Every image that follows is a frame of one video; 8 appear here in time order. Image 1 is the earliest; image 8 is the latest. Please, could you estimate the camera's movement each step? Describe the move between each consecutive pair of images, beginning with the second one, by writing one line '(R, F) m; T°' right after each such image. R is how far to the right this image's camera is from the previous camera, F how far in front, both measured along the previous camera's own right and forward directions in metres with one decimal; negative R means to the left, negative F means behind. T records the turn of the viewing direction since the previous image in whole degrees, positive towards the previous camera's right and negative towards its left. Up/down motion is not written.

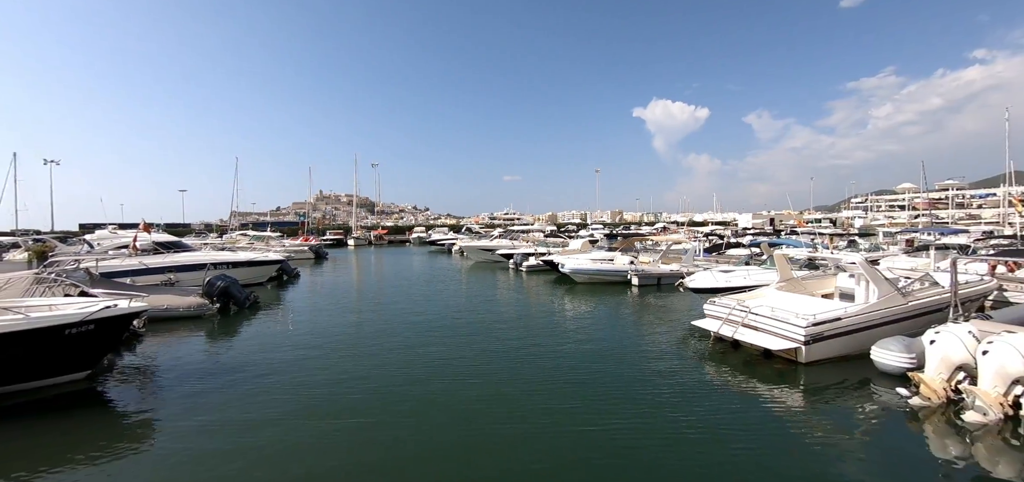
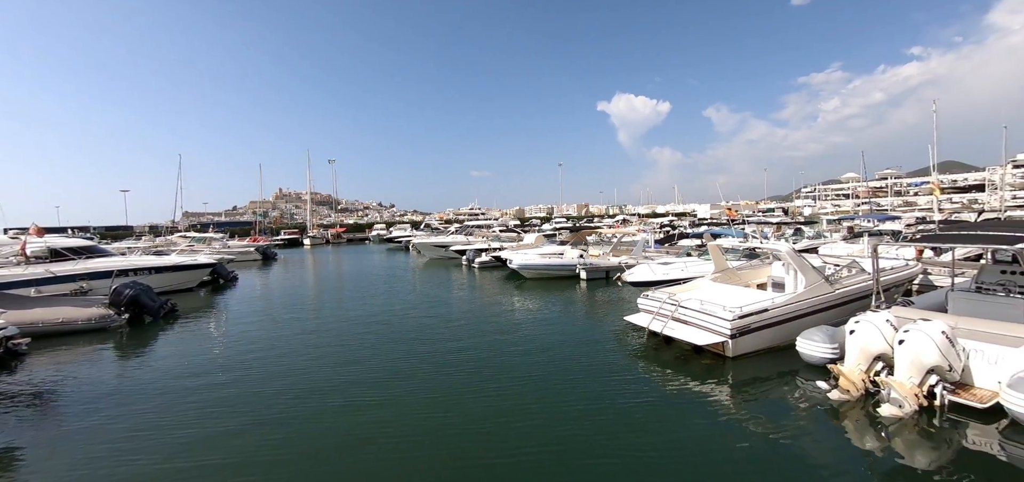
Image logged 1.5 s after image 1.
(+1.1, +0.7) m; +4°
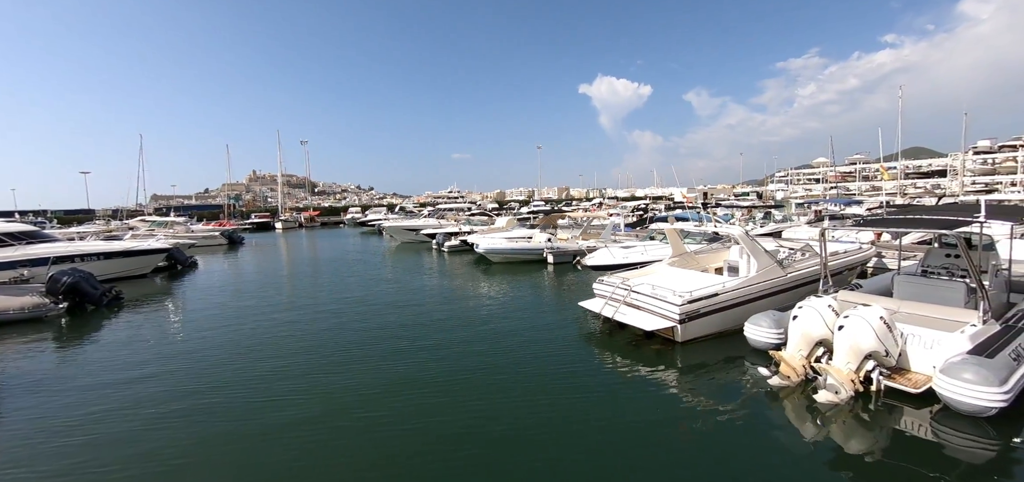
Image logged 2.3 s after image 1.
(+0.7, +0.4) m; +2°
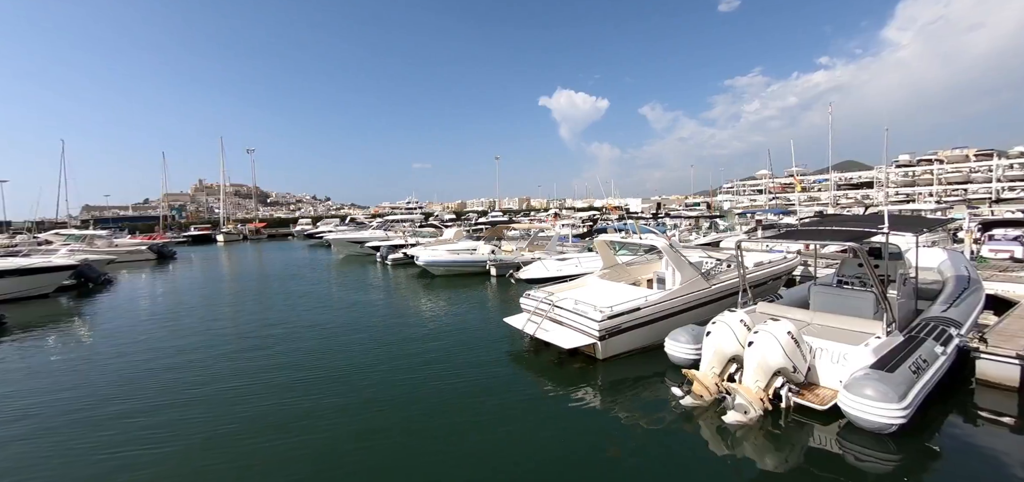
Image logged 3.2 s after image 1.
(+0.9, +0.5) m; +5°
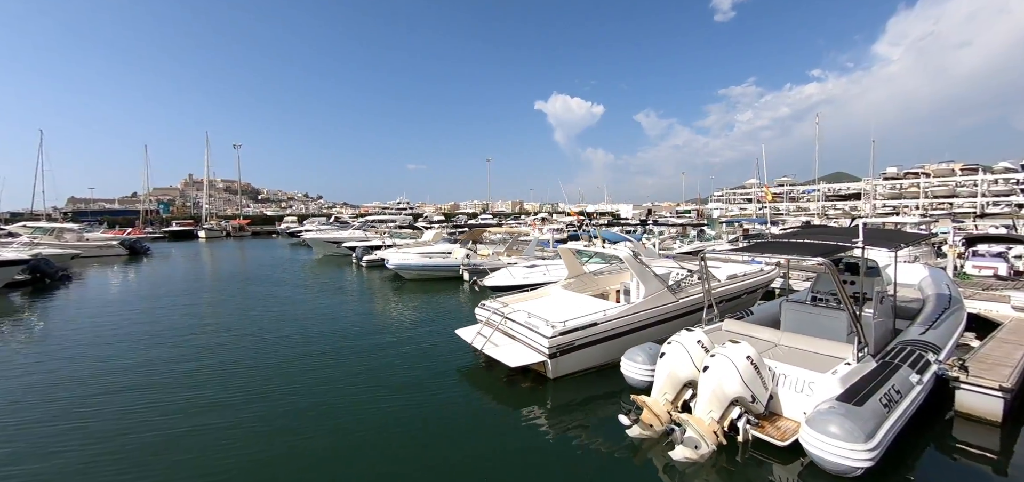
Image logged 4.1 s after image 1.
(+0.8, +0.6) m; +1°
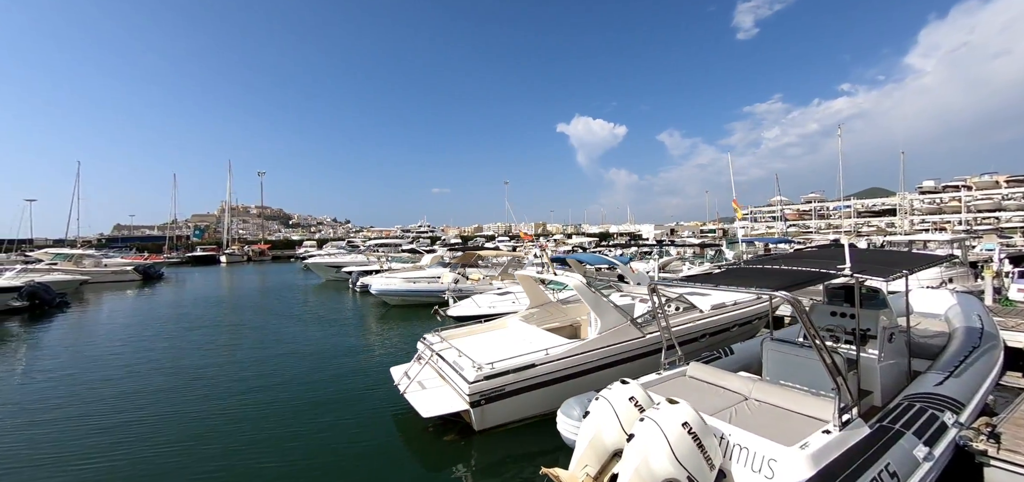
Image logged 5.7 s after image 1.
(+1.5, +1.0) m; -3°
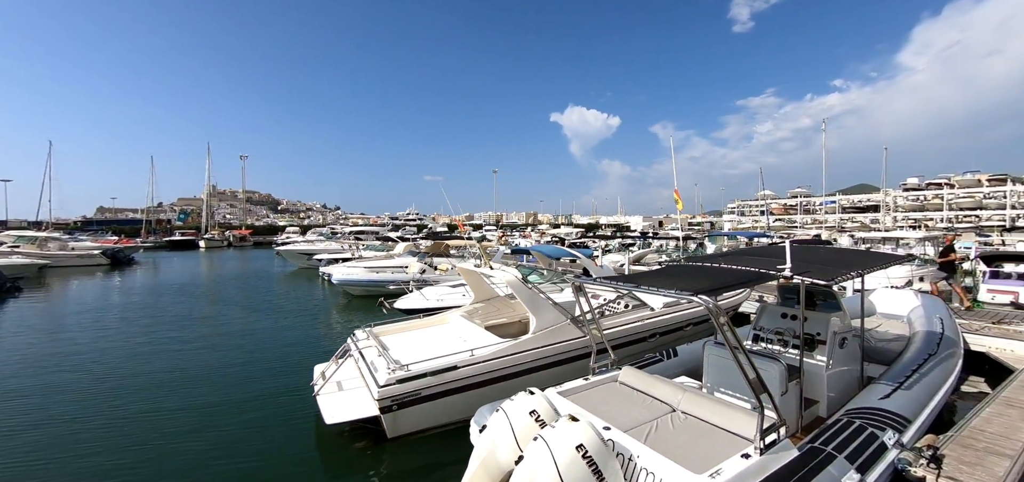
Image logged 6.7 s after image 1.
(+0.9, +0.6) m; +1°
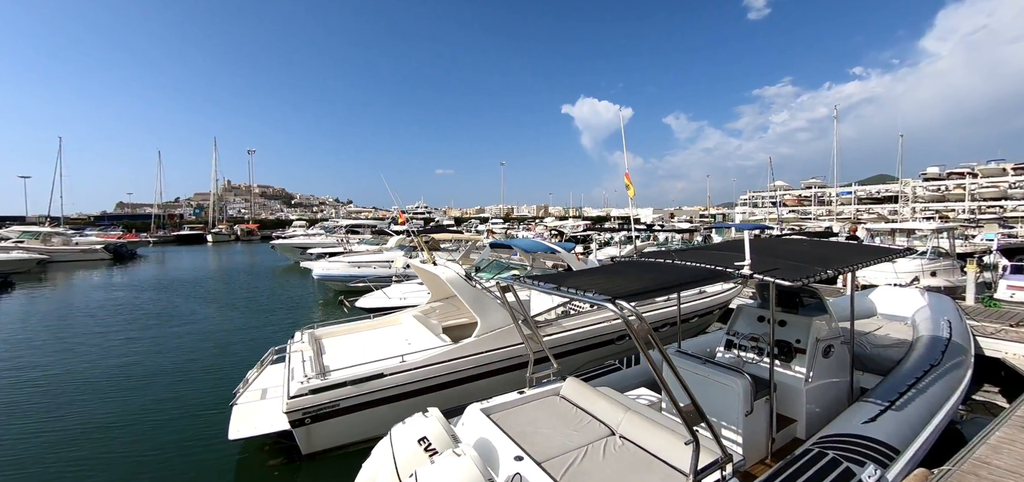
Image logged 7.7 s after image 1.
(+0.9, +0.7) m; -2°
